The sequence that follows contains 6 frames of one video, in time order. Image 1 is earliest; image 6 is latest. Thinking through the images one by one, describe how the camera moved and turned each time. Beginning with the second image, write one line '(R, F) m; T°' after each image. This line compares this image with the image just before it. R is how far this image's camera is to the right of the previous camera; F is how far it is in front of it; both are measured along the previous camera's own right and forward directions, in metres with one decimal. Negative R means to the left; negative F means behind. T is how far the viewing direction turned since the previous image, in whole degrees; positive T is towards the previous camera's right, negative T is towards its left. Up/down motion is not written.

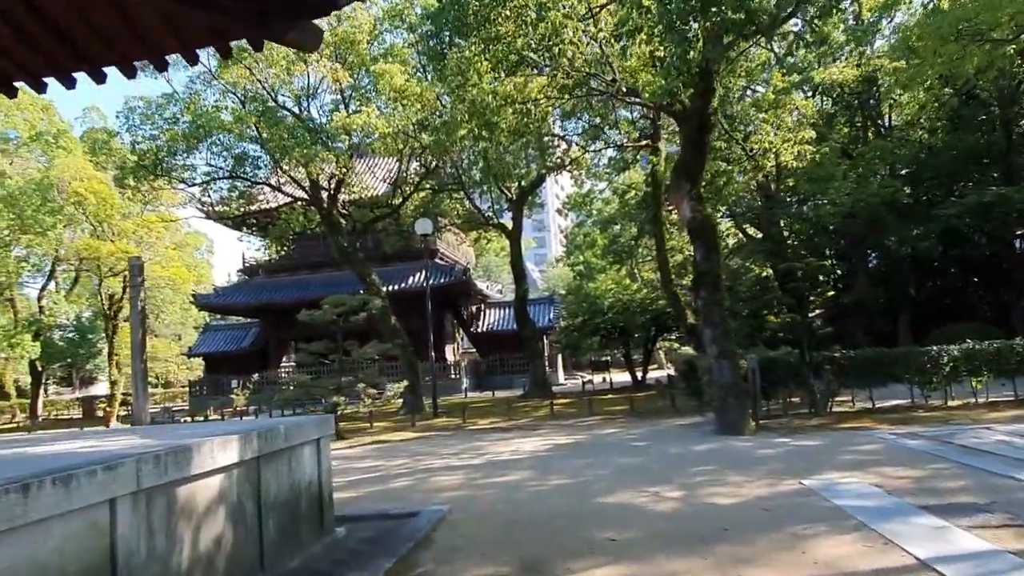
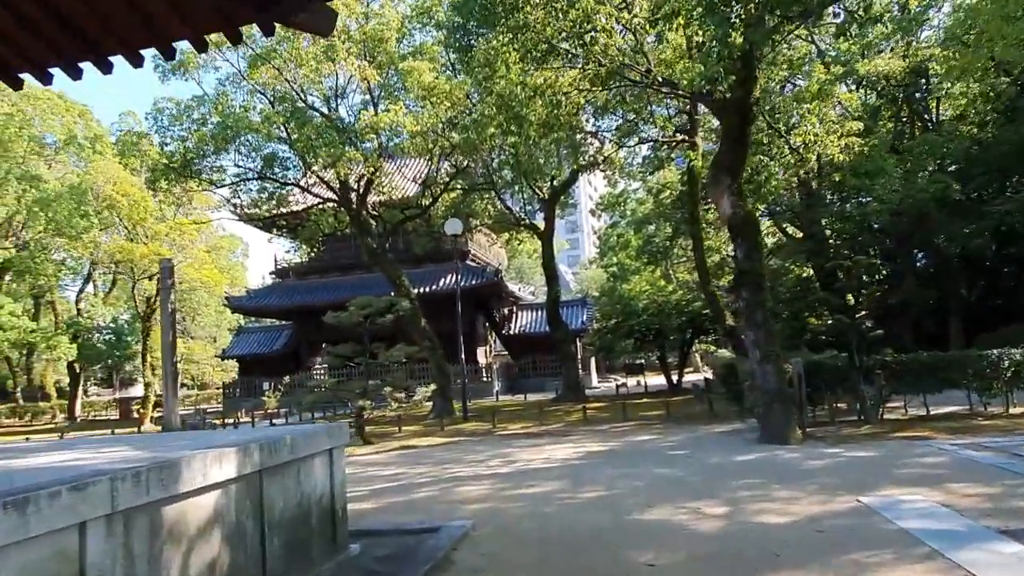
(0.0, +0.5) m; -2°
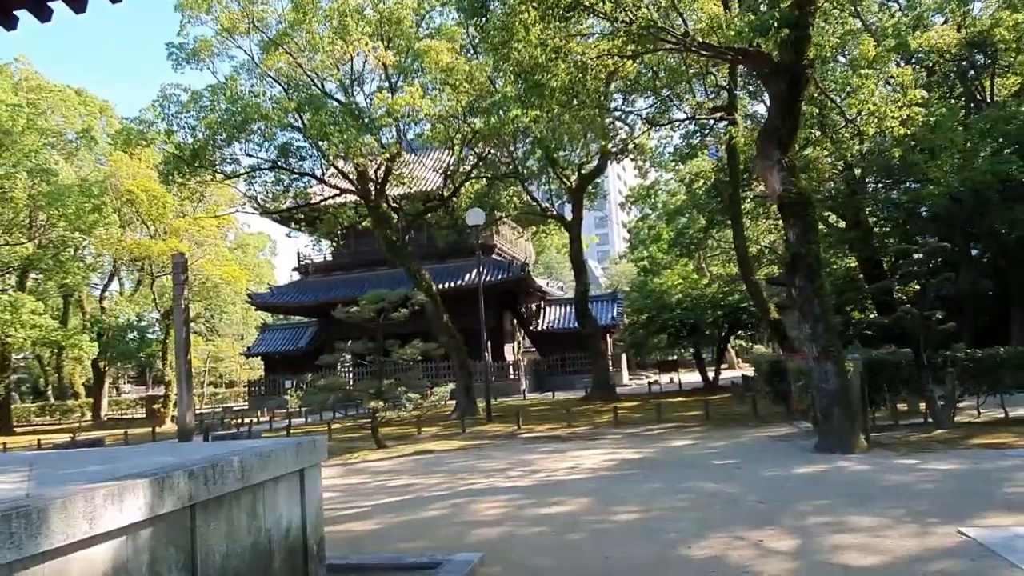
(+0.1, +1.1) m; -2°
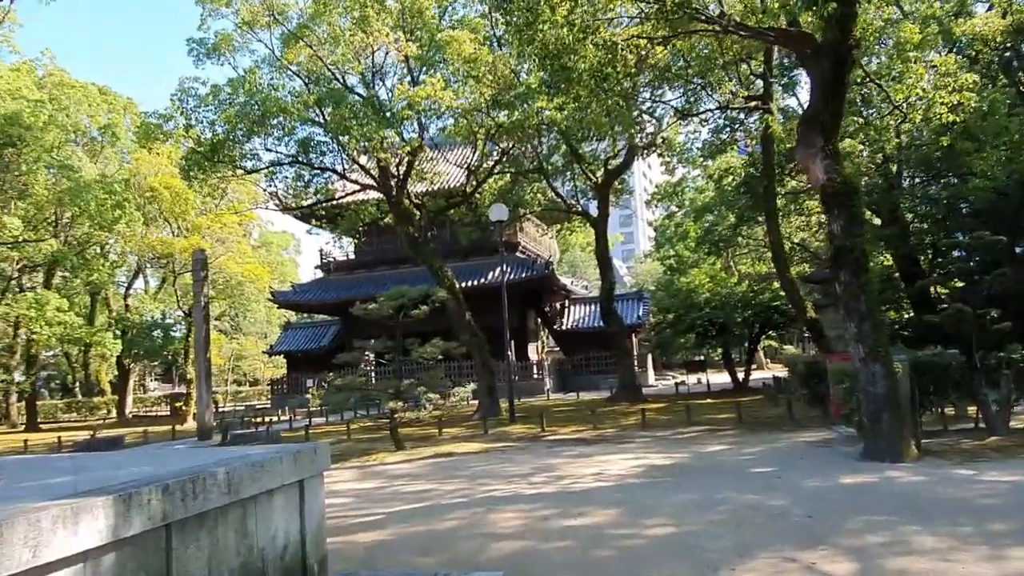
(0.0, +0.5) m; -2°
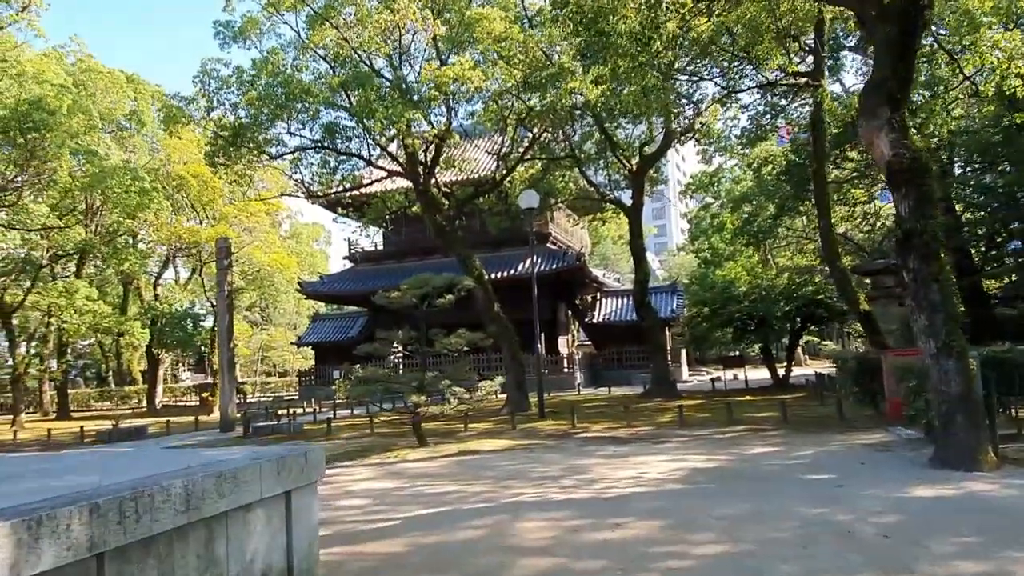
(0.0, +0.7) m; -2°
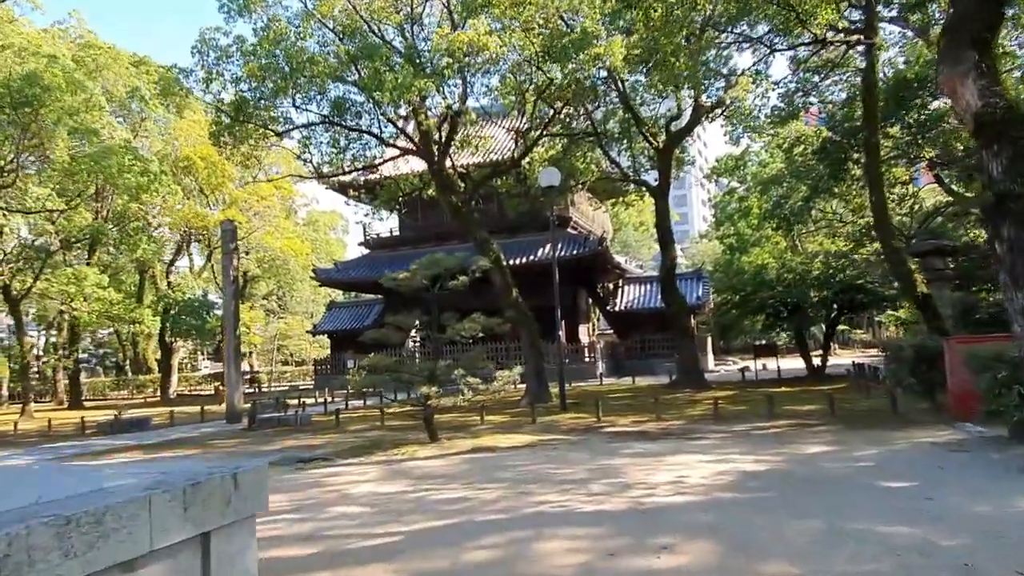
(0.0, +1.1) m; -1°
